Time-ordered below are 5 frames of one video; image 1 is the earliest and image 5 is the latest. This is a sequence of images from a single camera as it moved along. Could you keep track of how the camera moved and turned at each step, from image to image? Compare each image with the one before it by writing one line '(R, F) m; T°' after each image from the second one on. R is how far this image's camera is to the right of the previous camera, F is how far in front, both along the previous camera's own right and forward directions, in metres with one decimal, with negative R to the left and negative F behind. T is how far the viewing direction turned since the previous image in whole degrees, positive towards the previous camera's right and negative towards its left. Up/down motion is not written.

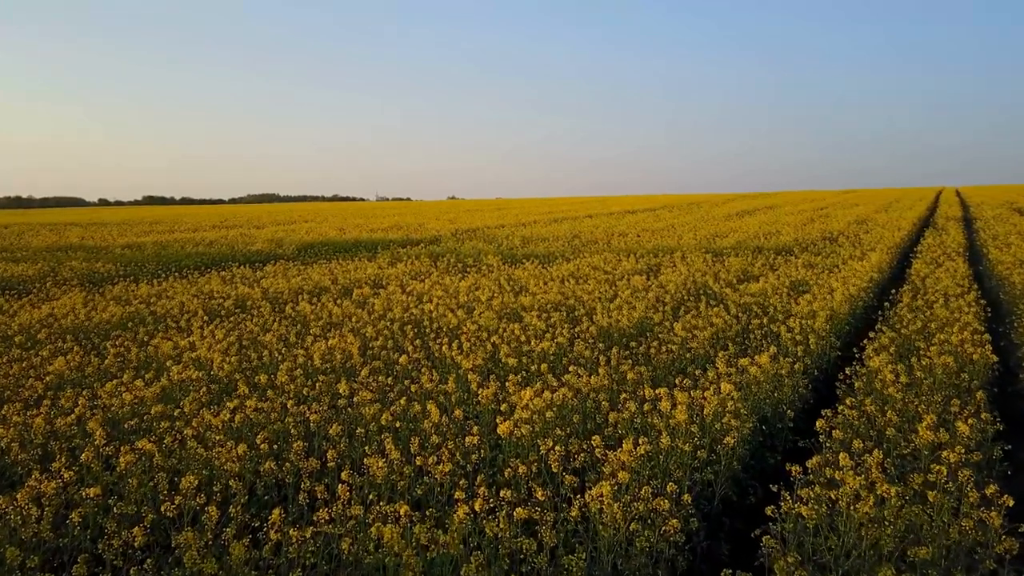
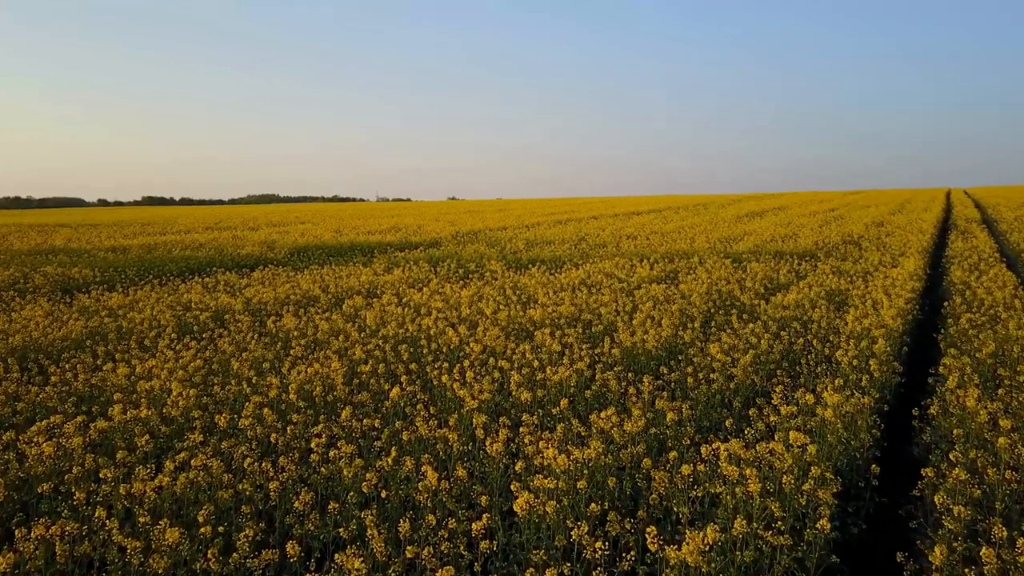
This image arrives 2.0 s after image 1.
(-0.1, +1.1) m; 0°
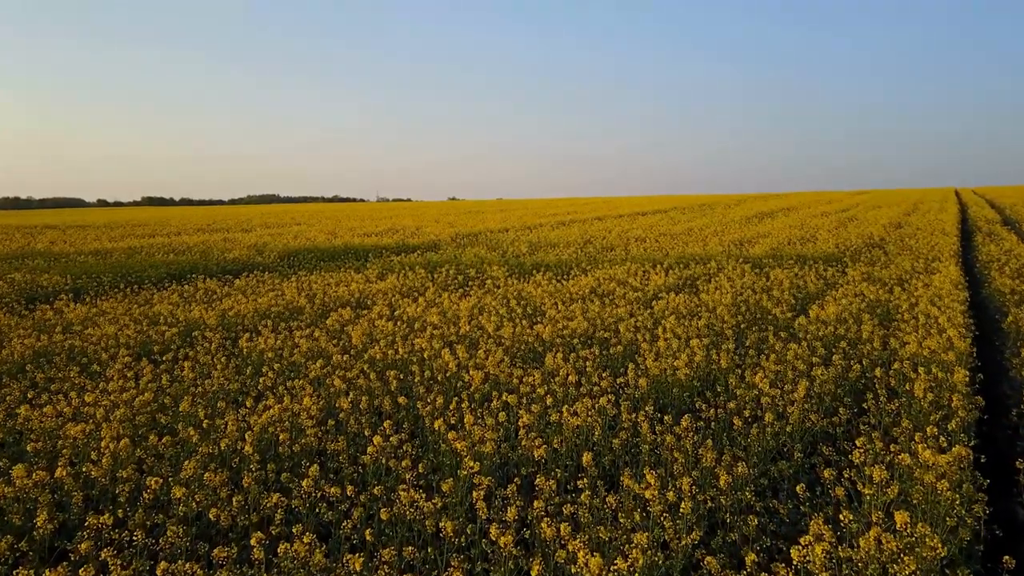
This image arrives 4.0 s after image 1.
(-0.1, +1.1) m; 0°
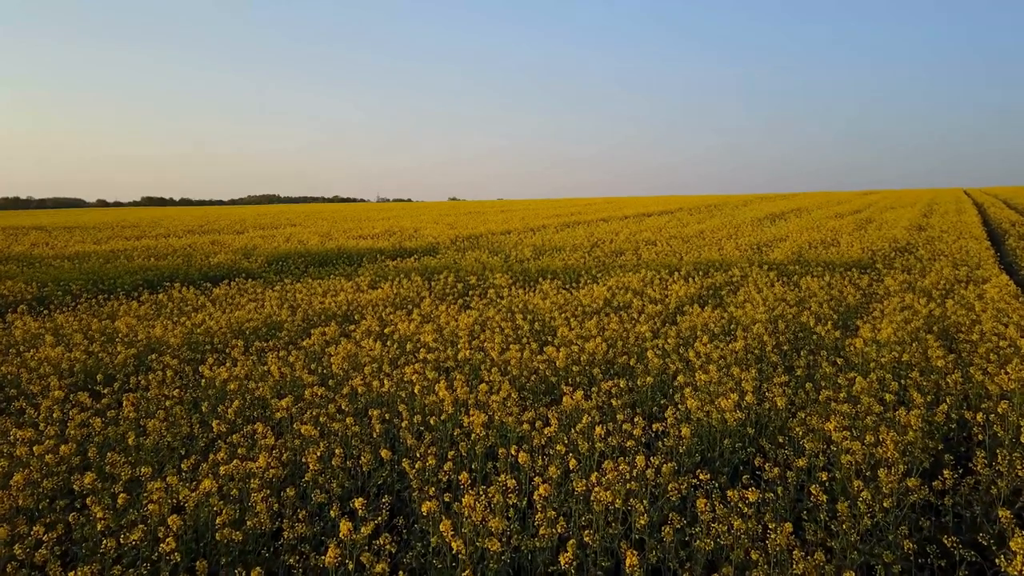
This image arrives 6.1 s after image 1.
(-0.1, +1.2) m; 0°
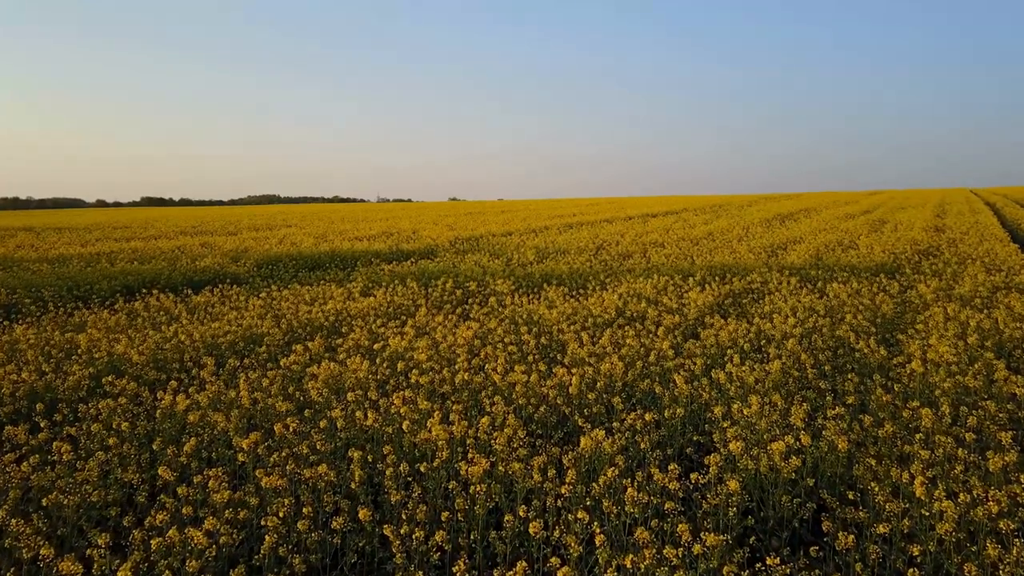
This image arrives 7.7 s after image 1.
(-0.1, +0.9) m; 0°
